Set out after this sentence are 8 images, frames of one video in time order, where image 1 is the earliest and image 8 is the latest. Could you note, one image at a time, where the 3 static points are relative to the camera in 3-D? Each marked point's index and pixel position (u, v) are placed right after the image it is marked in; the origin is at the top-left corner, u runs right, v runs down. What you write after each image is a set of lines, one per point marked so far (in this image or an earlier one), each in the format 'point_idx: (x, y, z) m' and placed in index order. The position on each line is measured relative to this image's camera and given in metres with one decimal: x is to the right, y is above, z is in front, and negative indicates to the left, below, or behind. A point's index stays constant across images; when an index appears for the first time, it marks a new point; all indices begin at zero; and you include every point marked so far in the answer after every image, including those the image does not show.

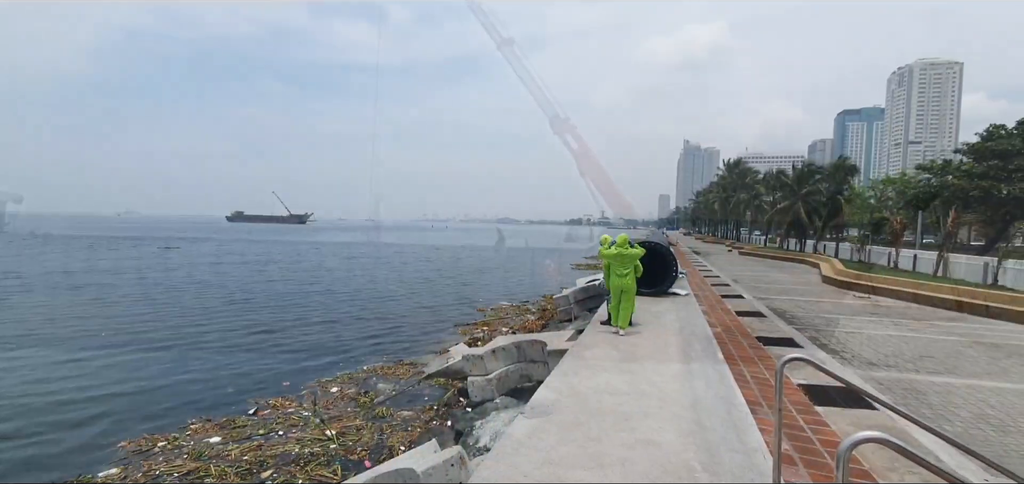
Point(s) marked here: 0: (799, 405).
0: (+2.9, -1.6, +6.4) m
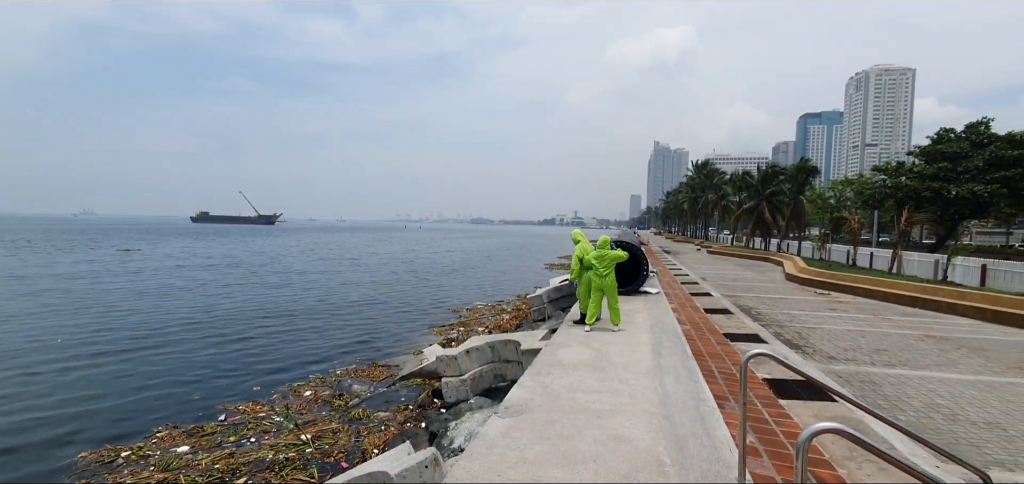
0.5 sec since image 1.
0: (+2.6, -1.6, +6.6) m
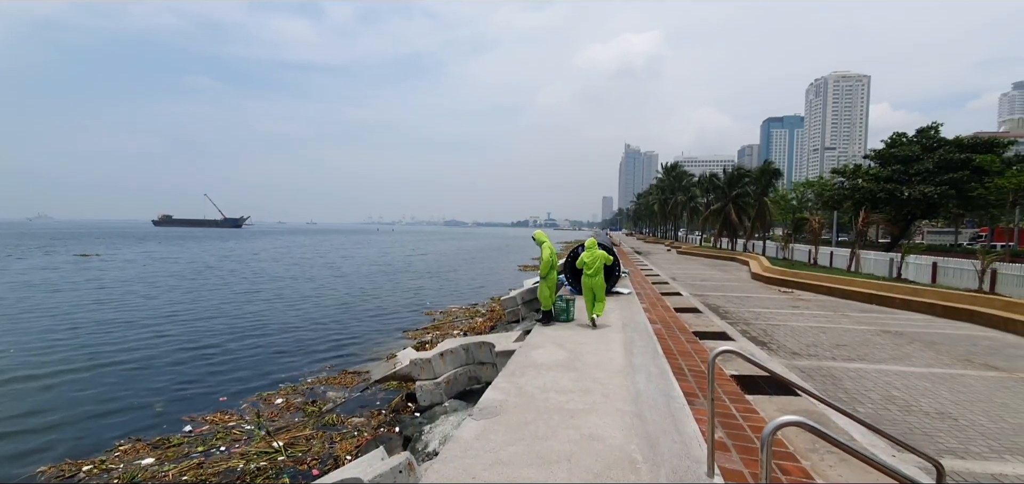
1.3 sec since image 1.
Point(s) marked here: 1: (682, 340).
0: (+2.3, -1.6, +6.8) m
1: (+2.1, -1.2, +7.9) m
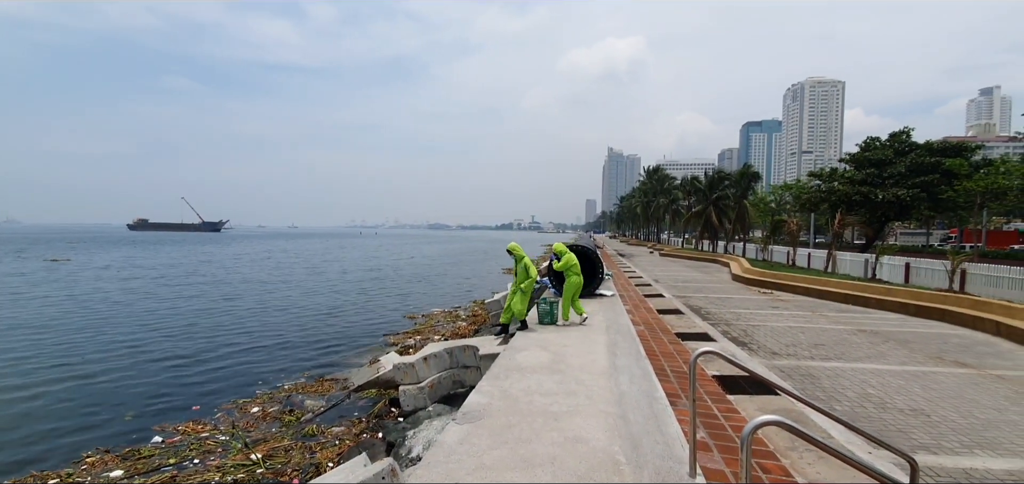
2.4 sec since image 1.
0: (+2.2, -1.6, +6.9) m
1: (+1.9, -1.3, +8.0) m
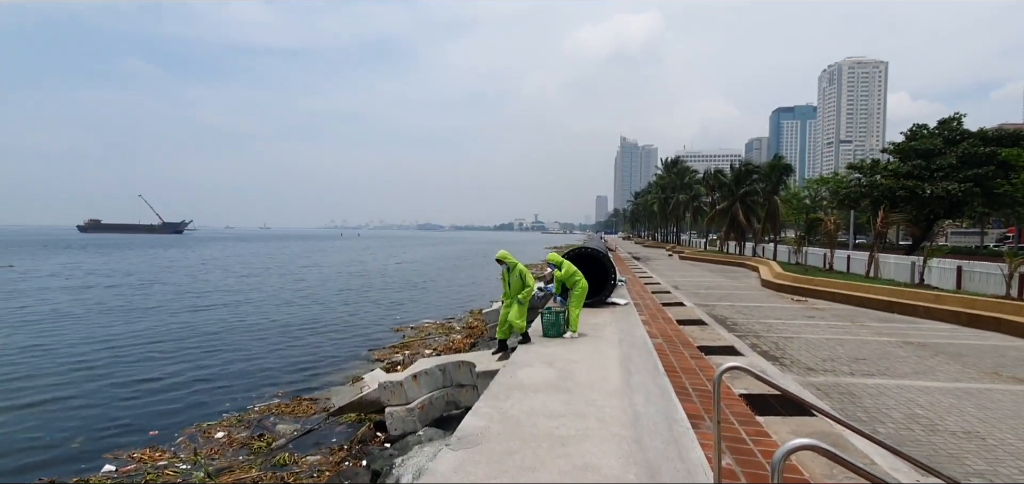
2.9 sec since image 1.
0: (+2.2, -1.6, +6.1) m
1: (+1.9, -1.3, +7.2) m
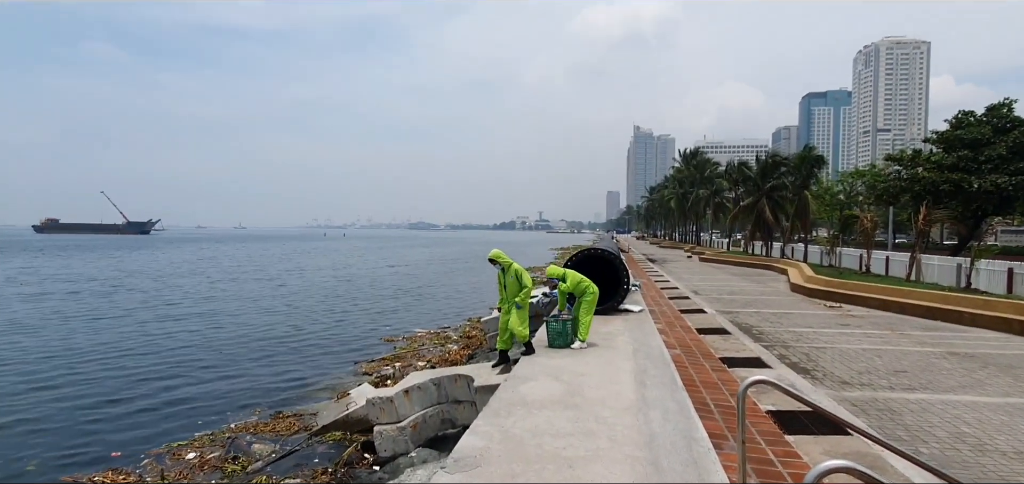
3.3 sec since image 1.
0: (+2.2, -1.6, +5.5) m
1: (+2.0, -1.3, +6.6) m
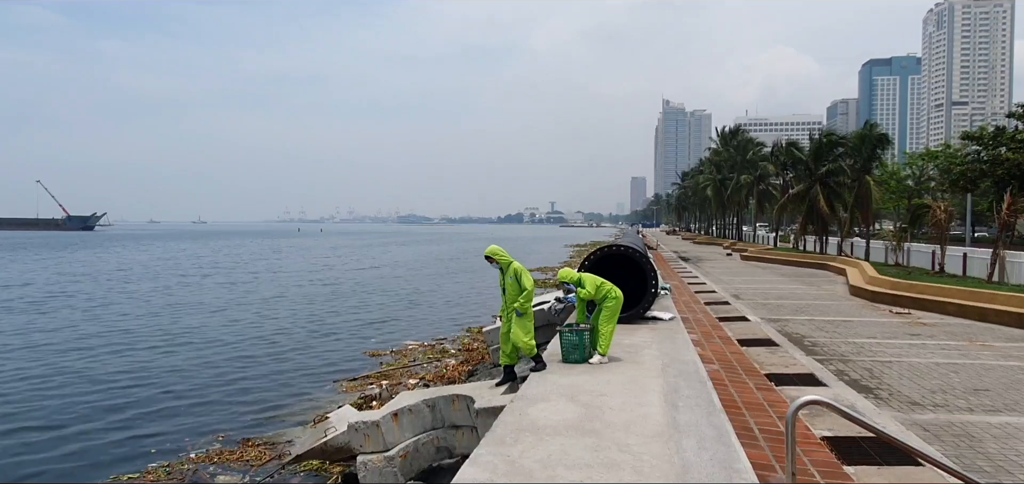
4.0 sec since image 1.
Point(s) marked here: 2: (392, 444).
0: (+2.3, -1.6, +4.7) m
1: (+2.1, -1.2, +5.8) m
2: (-1.5, -2.5, +7.7) m
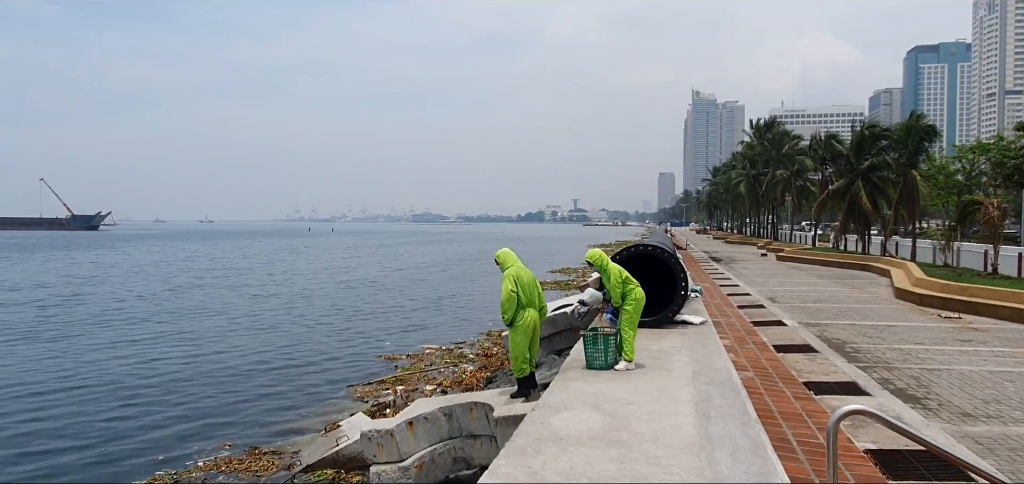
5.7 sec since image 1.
0: (+2.4, -1.6, +4.4) m
1: (+2.2, -1.2, +5.5) m
2: (-1.2, -2.5, +7.5) m
